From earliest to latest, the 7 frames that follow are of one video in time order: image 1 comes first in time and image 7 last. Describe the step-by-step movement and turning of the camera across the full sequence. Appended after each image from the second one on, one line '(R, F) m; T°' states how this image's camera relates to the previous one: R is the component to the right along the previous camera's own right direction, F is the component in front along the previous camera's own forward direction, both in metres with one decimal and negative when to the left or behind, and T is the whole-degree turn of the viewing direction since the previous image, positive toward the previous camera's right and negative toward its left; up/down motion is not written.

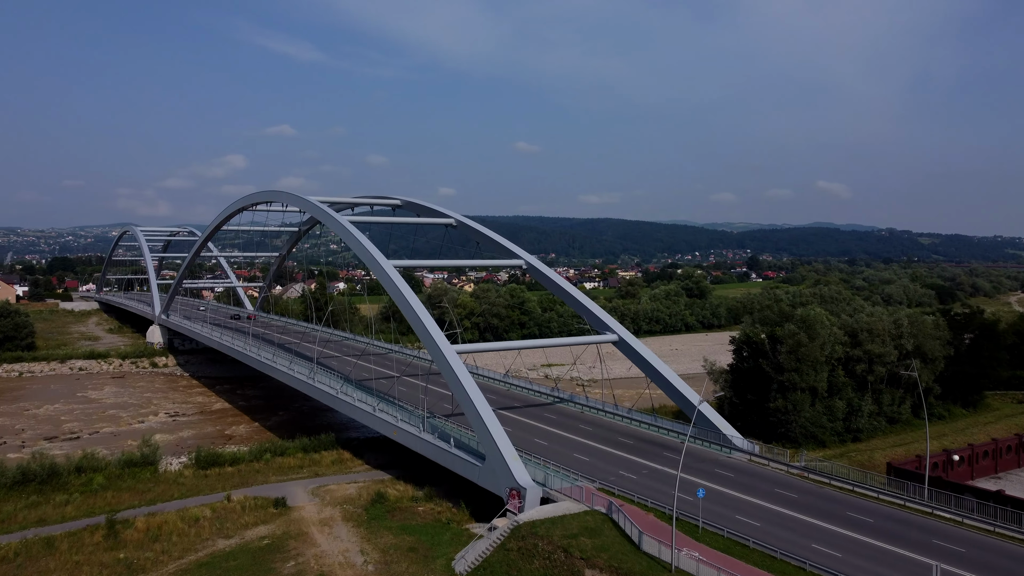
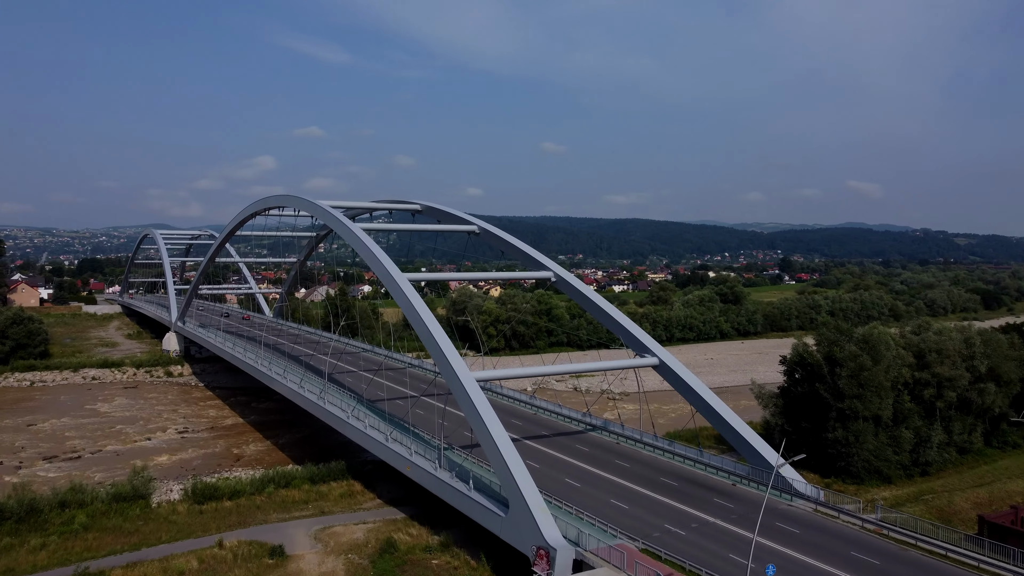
(0.0, +1.3) m; -2°
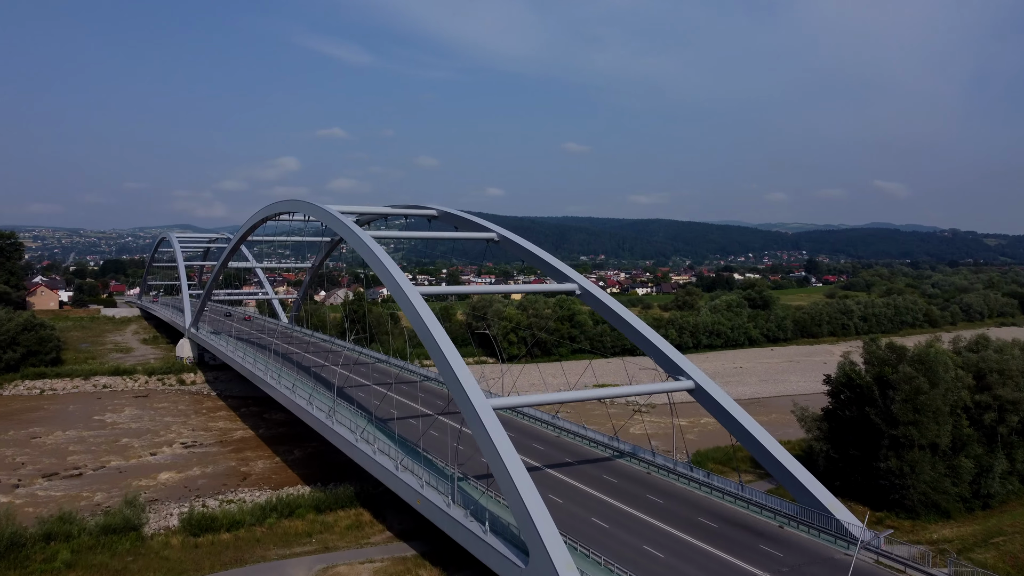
(0.0, +1.0) m; -2°
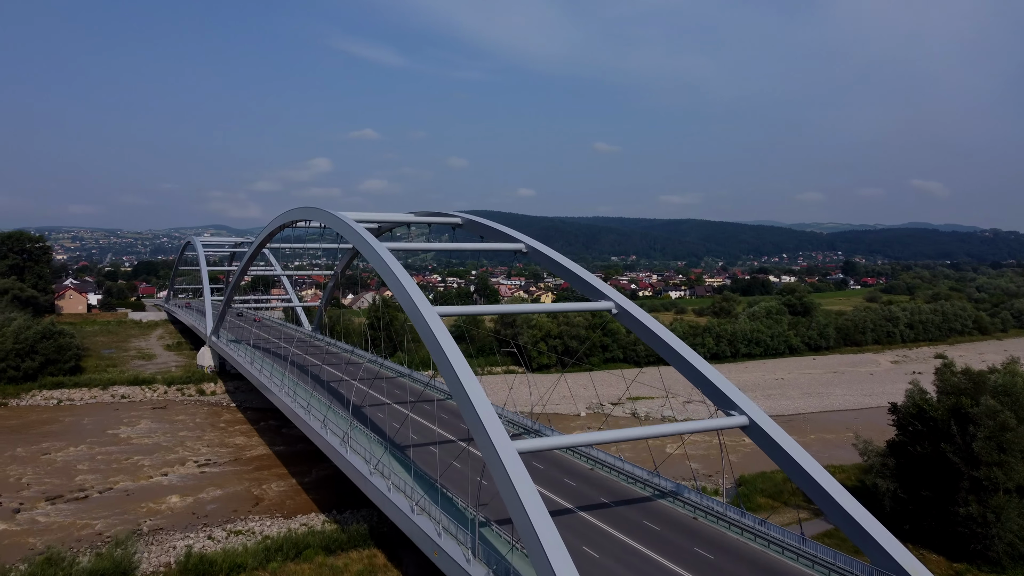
(0.0, +1.2) m; -2°
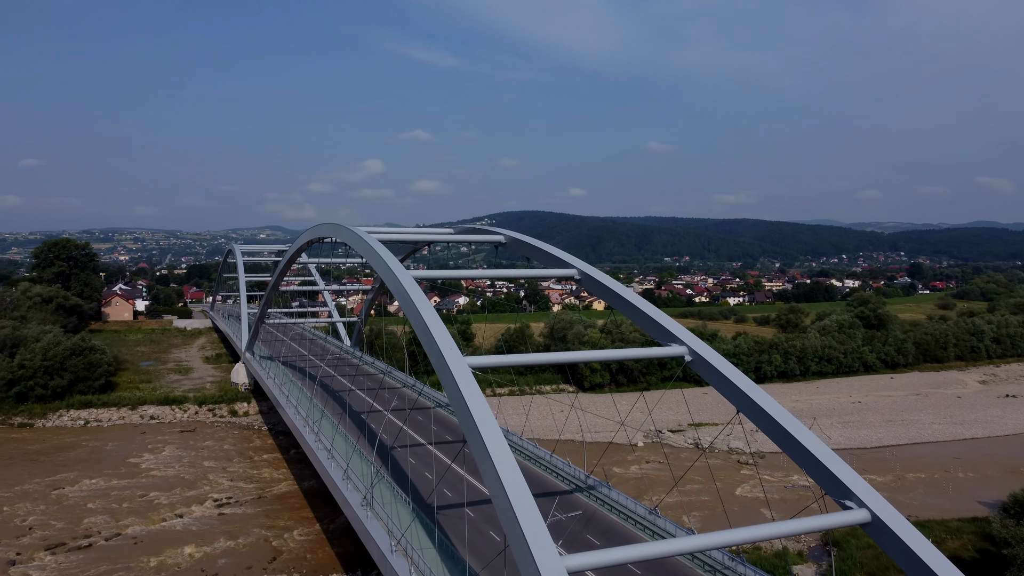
(0.0, +2.0) m; -4°
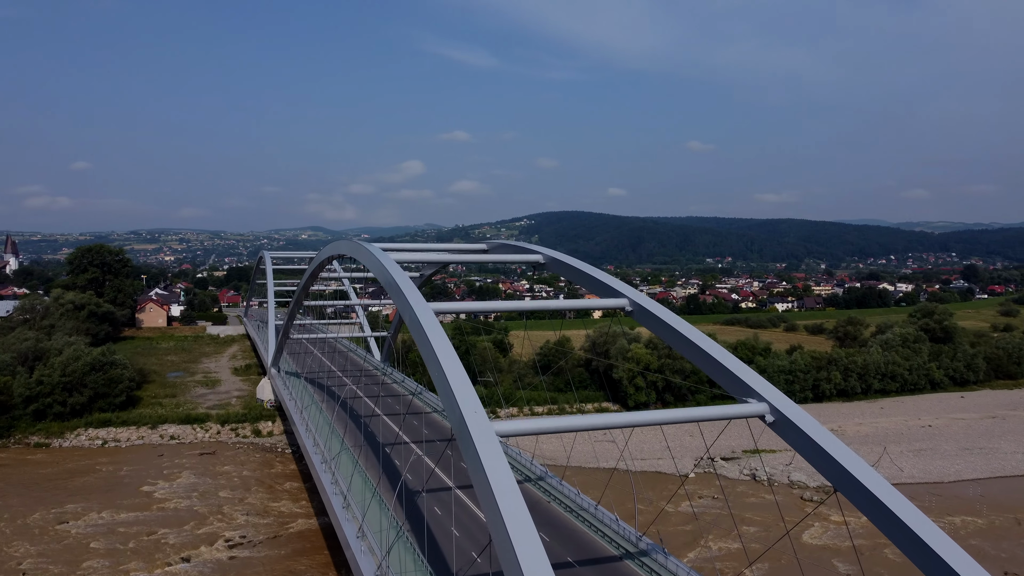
(0.0, +1.7) m; -3°
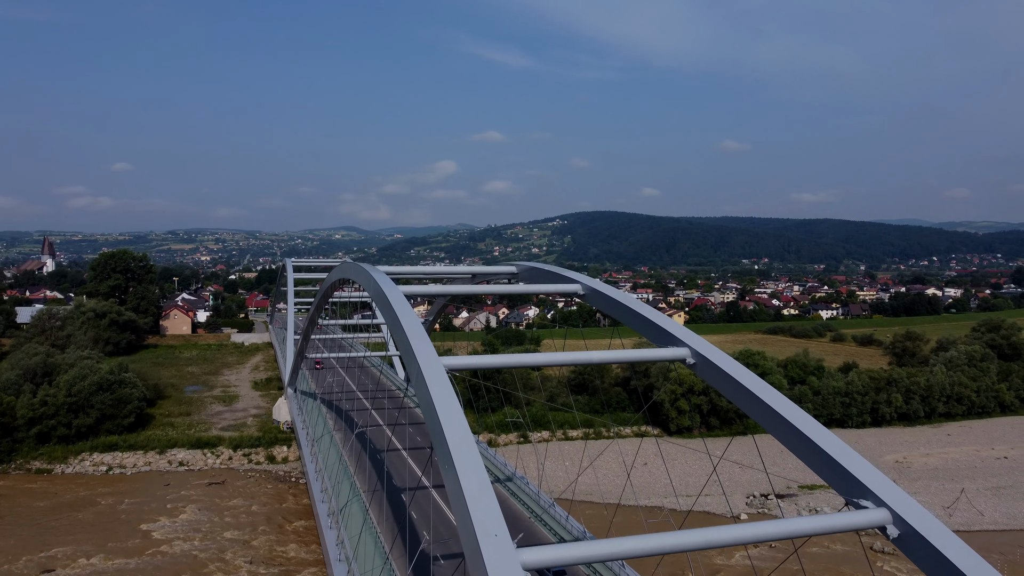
(0.0, +1.8) m; -2°
